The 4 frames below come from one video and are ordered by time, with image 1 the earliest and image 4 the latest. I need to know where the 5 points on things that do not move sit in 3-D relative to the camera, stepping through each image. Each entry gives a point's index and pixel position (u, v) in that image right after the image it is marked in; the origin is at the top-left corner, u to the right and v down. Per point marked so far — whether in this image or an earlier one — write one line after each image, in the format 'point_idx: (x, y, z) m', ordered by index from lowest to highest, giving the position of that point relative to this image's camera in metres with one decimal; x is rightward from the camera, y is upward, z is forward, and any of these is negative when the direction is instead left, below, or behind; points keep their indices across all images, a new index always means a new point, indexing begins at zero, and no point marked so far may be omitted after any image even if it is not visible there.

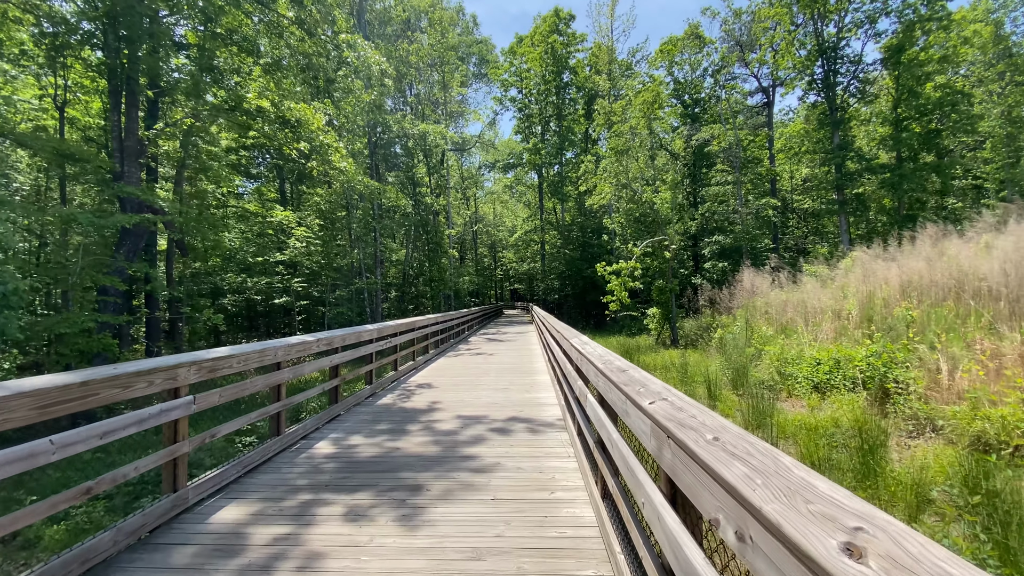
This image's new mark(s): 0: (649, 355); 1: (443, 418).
0: (+3.8, -1.8, +12.5) m
1: (-0.7, -1.4, +4.9) m
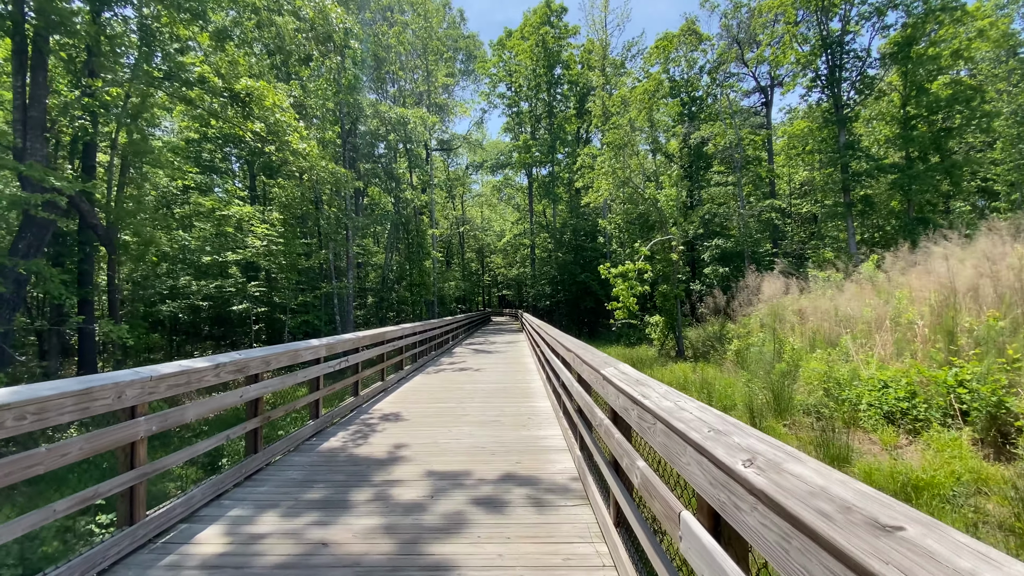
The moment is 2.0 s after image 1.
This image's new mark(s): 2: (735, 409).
0: (+3.6, -1.9, +11.2) m
1: (-0.8, -1.4, +3.4) m
2: (+3.2, -1.7, +6.5) m
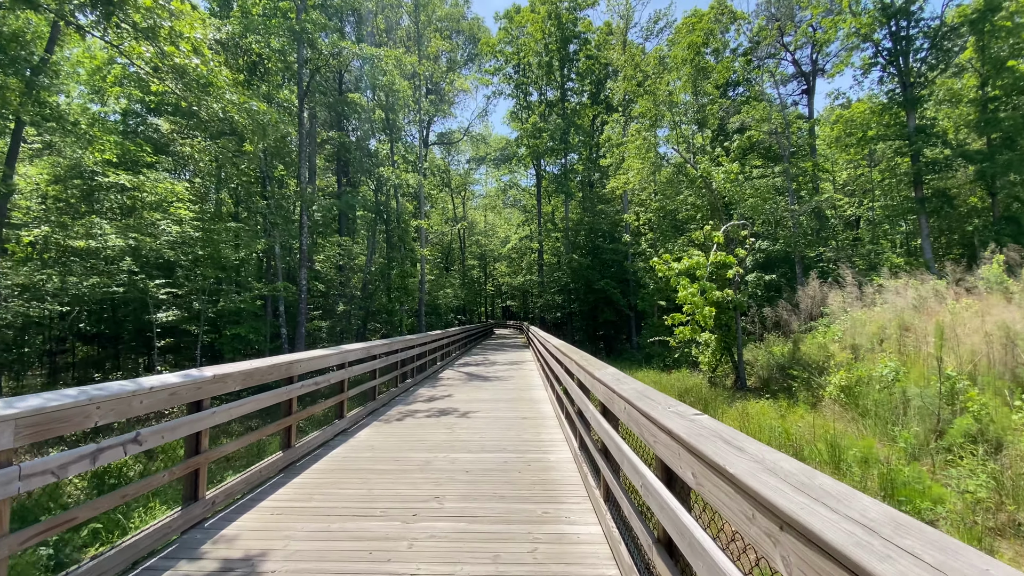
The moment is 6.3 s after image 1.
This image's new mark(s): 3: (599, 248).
0: (+3.6, -2.1, +8.0) m
1: (-0.8, -1.3, +0.4) m
2: (+3.2, -1.7, +3.3) m
3: (+3.8, +1.7, +20.0) m
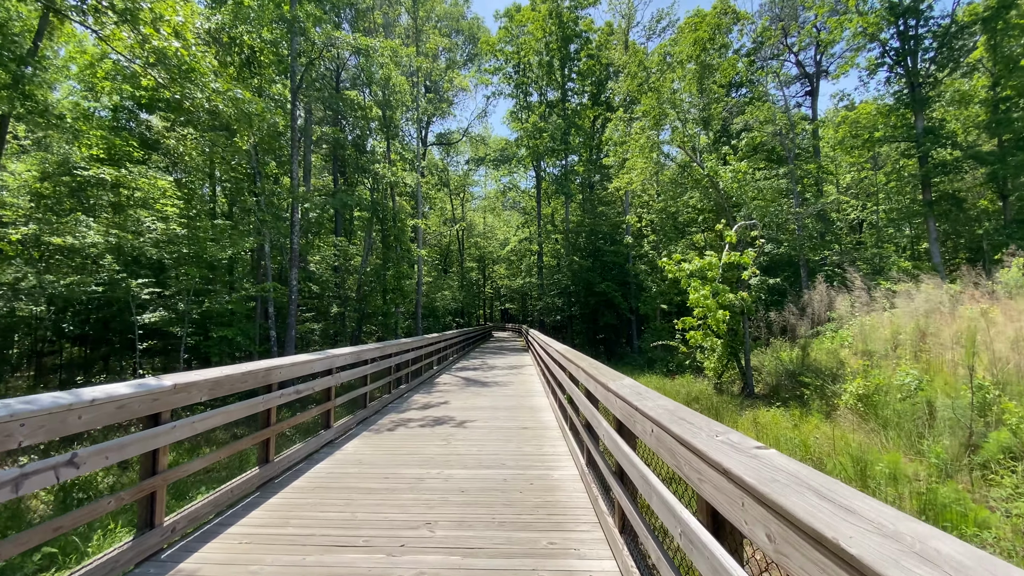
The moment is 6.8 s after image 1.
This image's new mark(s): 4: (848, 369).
0: (+3.6, -2.1, +7.7) m
1: (-0.8, -1.3, 0.0) m
2: (+3.2, -1.7, +3.0) m
3: (+3.7, +1.6, +19.6) m
4: (+5.9, -1.4, +8.0) m
